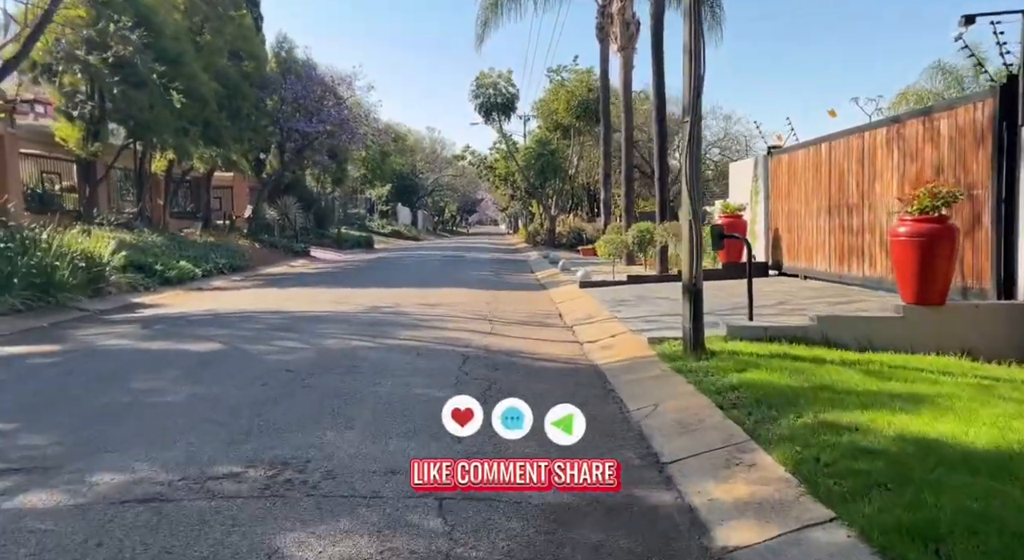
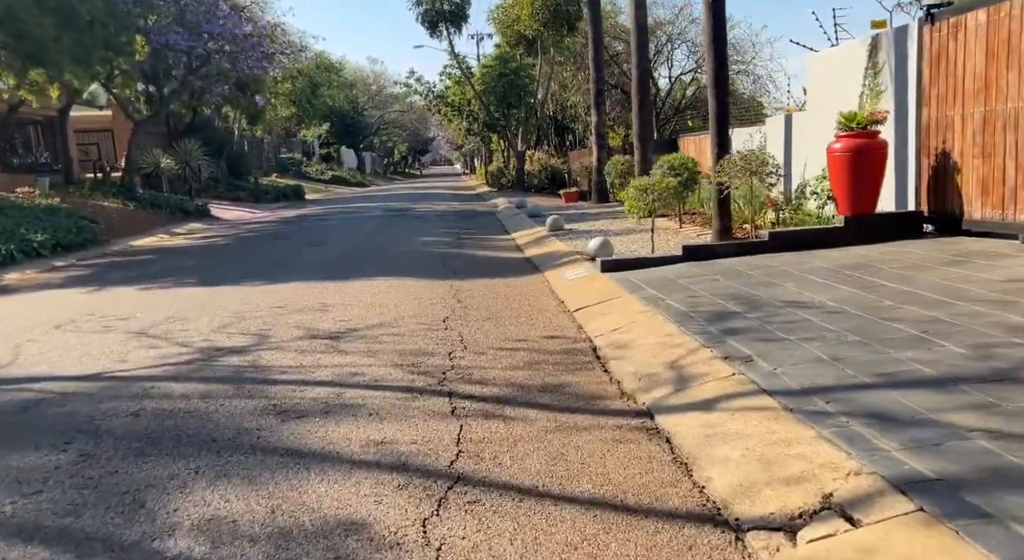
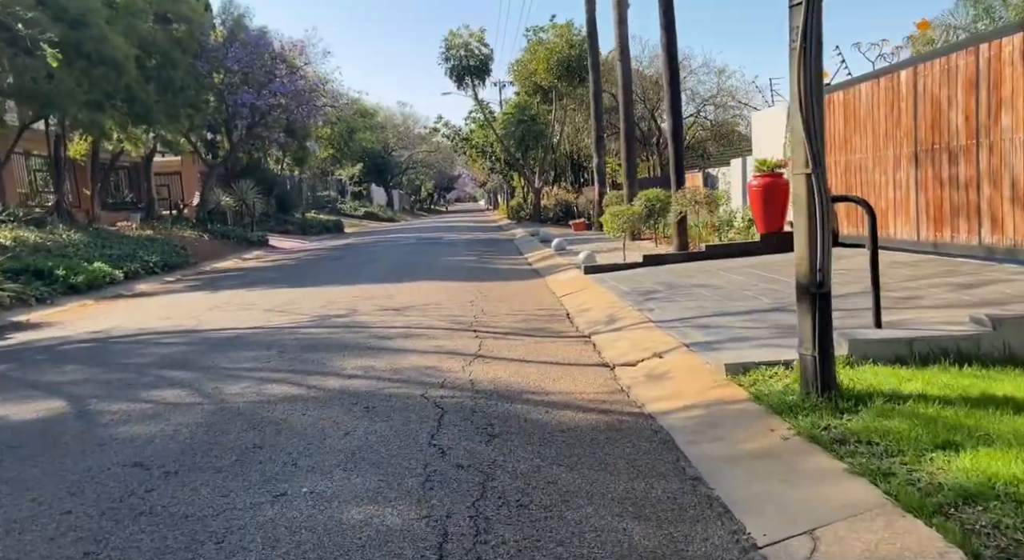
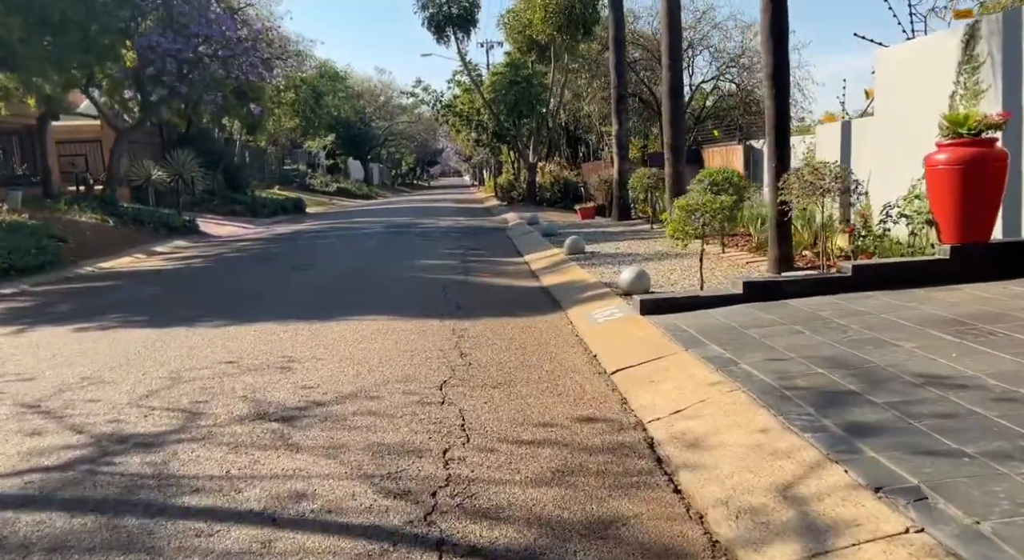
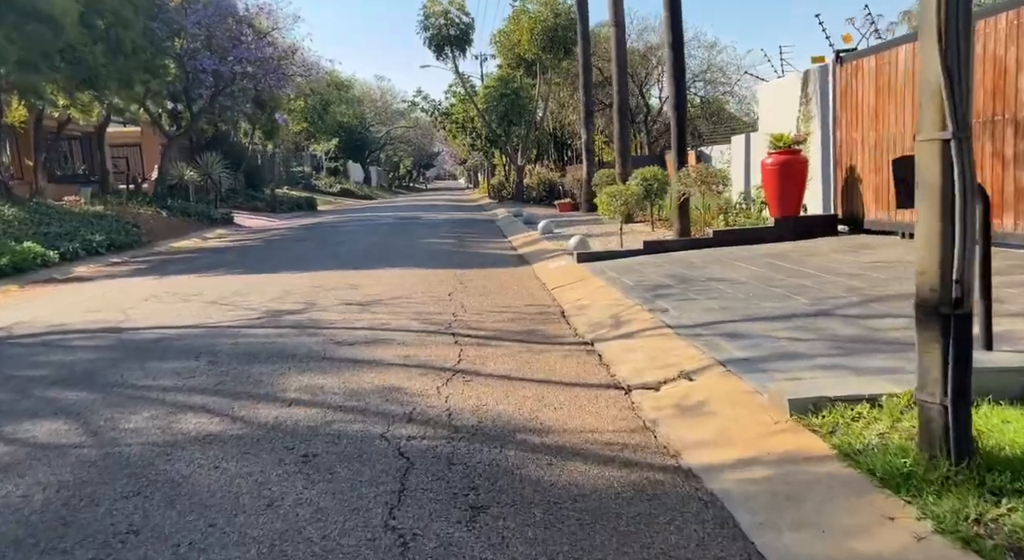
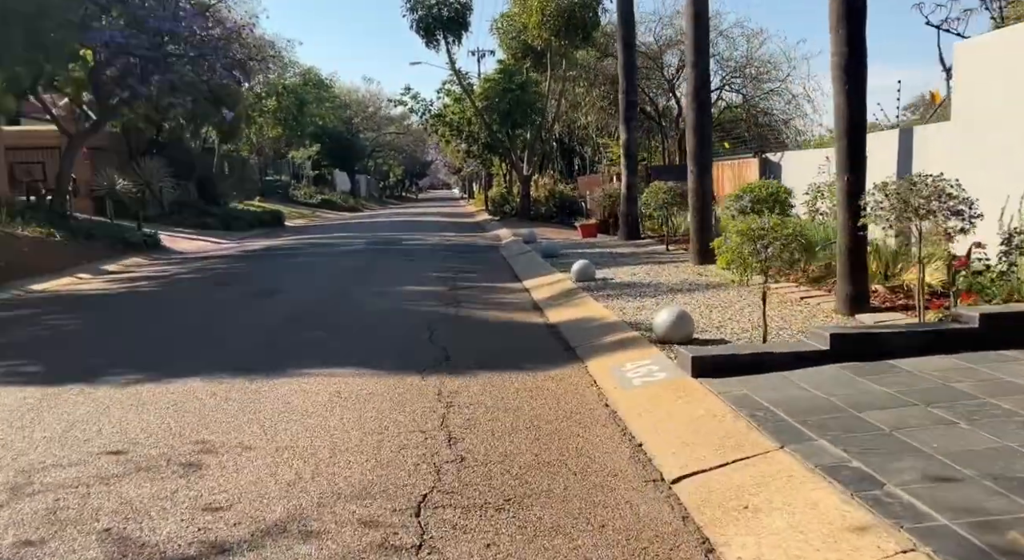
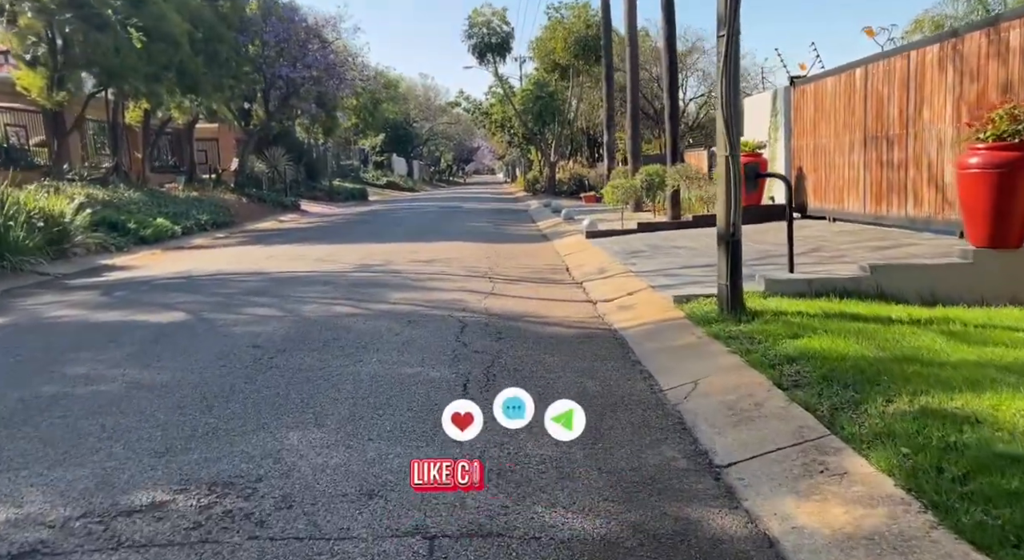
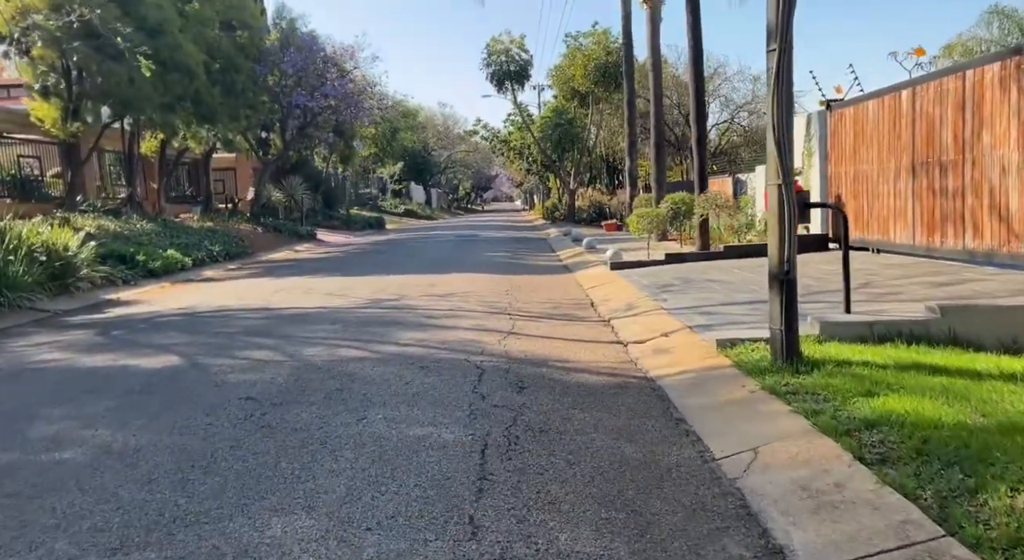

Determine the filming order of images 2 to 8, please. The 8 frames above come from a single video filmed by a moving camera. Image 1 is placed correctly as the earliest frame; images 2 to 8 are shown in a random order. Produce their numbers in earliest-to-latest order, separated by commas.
7, 8, 3, 5, 2, 4, 6
